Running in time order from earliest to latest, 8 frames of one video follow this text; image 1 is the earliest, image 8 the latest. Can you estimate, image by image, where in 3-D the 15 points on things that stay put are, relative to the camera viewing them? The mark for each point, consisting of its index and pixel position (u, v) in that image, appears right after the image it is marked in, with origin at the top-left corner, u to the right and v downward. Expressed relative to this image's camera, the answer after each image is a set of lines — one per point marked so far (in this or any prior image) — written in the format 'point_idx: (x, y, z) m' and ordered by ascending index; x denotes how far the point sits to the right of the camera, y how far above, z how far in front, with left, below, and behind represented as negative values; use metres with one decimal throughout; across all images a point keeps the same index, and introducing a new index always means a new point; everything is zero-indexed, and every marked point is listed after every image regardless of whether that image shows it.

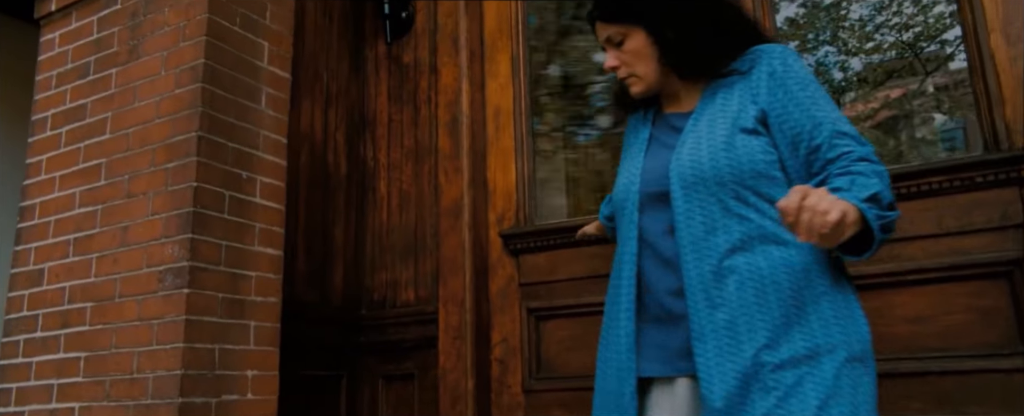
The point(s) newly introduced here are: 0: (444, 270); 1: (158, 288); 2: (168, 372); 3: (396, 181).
0: (-0.2, -0.2, +2.4) m
1: (-0.9, -0.2, +1.8) m
2: (-0.9, -0.4, +1.7) m
3: (-0.4, +0.1, +2.6) m
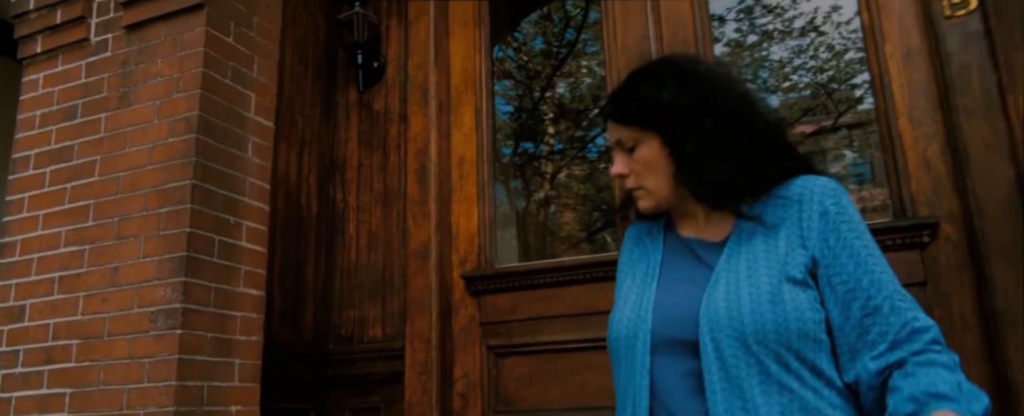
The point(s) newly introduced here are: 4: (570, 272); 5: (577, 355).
0: (-0.4, -0.4, +2.5) m
1: (-1.0, -0.3, +1.8) m
2: (-1.0, -0.5, +1.8) m
3: (-0.6, -0.1, +2.7) m
4: (+0.2, -0.2, +2.4) m
5: (+0.2, -0.5, +2.3) m
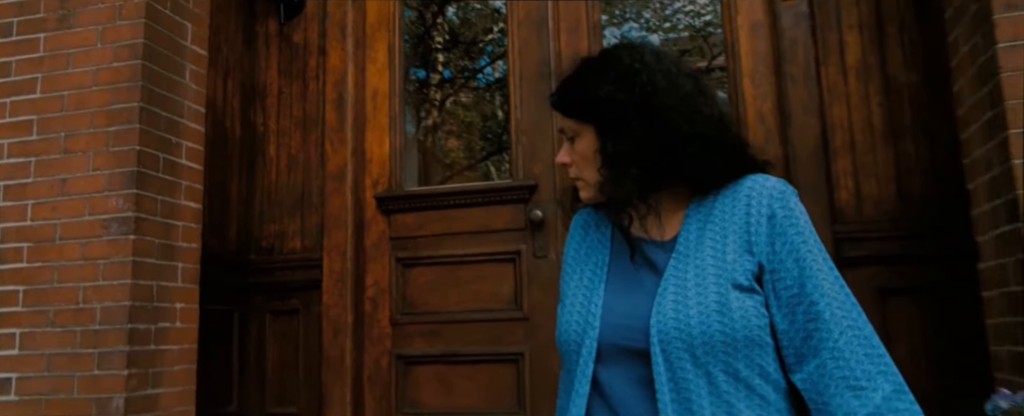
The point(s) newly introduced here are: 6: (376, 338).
0: (-0.8, -0.1, +2.9) m
1: (-1.3, -0.1, +2.1) m
2: (-1.2, -0.3, +2.1) m
3: (-1.0, +0.3, +3.0) m
4: (-0.2, +0.1, +2.8) m
5: (-0.2, -0.3, +2.8) m
6: (-0.6, -0.6, +2.8) m
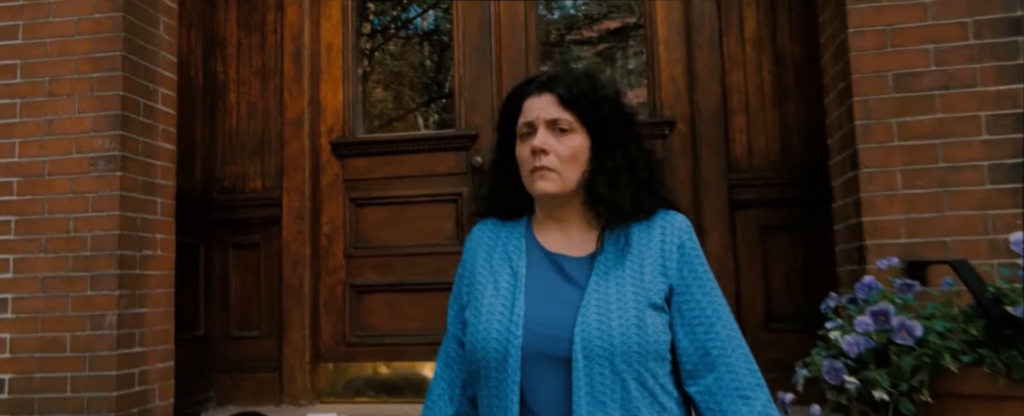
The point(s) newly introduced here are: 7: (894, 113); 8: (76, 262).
0: (-1.1, +0.2, +3.1) m
1: (-1.5, +0.1, +2.3) m
2: (-1.4, -0.1, +2.3) m
3: (-1.3, +0.6, +3.2) m
4: (-0.5, +0.3, +3.2) m
5: (-0.4, 0.0, +3.2) m
6: (-0.9, -0.3, +3.2) m
7: (+1.4, +0.3, +2.4) m
8: (-1.5, -0.2, +2.3) m
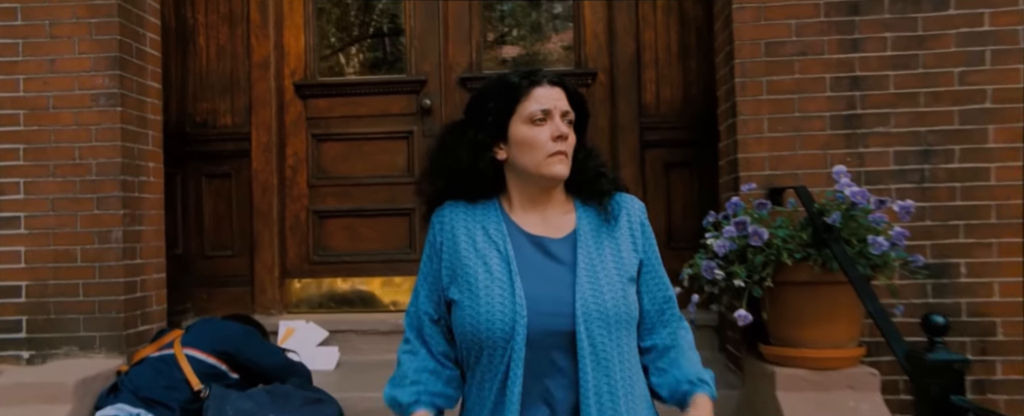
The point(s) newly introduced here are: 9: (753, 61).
0: (-1.4, +0.5, +3.5) m
1: (-1.7, +0.4, +2.6) m
2: (-1.6, +0.2, +2.7) m
3: (-1.6, +0.9, +3.5) m
4: (-0.8, +0.7, +3.6) m
5: (-0.8, +0.4, +3.6) m
6: (-1.2, +0.1, +3.6) m
7: (+1.2, +0.6, +3.0) m
8: (-1.8, +0.1, +2.7) m
9: (+1.1, +0.7, +3.0) m
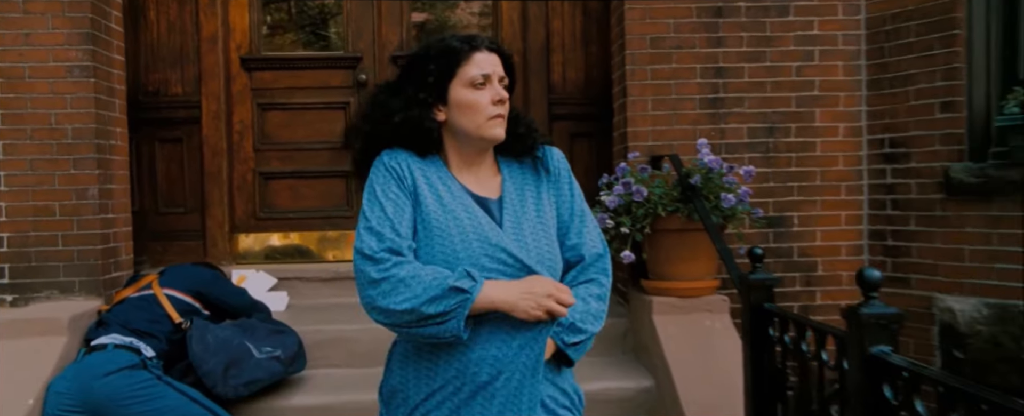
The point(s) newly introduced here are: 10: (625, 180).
0: (-1.8, +0.8, +3.8) m
1: (-2.0, +0.6, +3.0) m
2: (-1.9, +0.4, +3.0) m
3: (-2.0, +1.1, +3.8) m
4: (-1.2, +0.9, +4.0) m
5: (-1.2, +0.6, +4.1) m
6: (-1.6, +0.3, +4.0) m
7: (+0.8, +0.8, +3.7) m
8: (-2.1, +0.3, +3.0) m
9: (+0.7, +0.9, +3.7) m
10: (+0.6, +0.1, +3.3) m
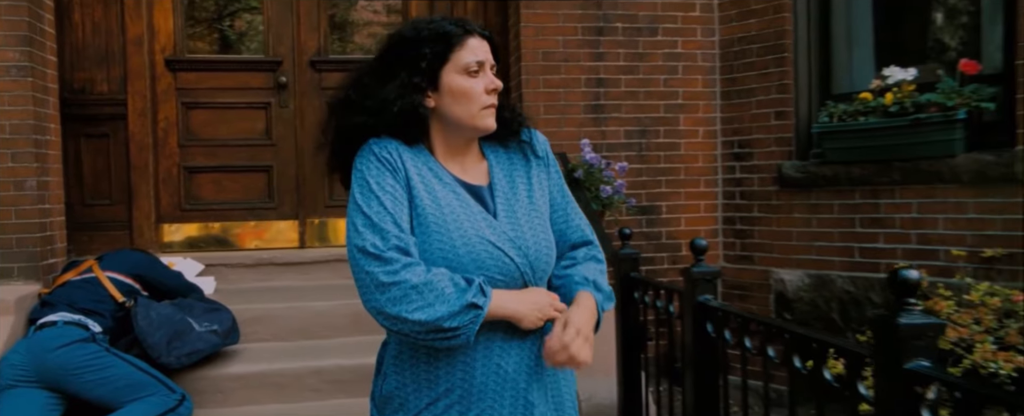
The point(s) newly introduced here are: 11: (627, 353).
0: (-2.4, +0.8, +4.1) m
1: (-2.4, +0.6, +3.2) m
2: (-2.4, +0.4, +3.2) m
3: (-2.6, +1.2, +4.0) m
4: (-1.8, +0.9, +4.3) m
5: (-1.8, +0.7, +4.4) m
6: (-2.2, +0.3, +4.3) m
7: (+0.2, +0.9, +4.3) m
8: (-2.5, +0.3, +3.2) m
9: (+0.1, +0.9, +4.3) m
10: (+0.1, +0.2, +3.9) m
11: (+0.6, -0.8, +3.5) m
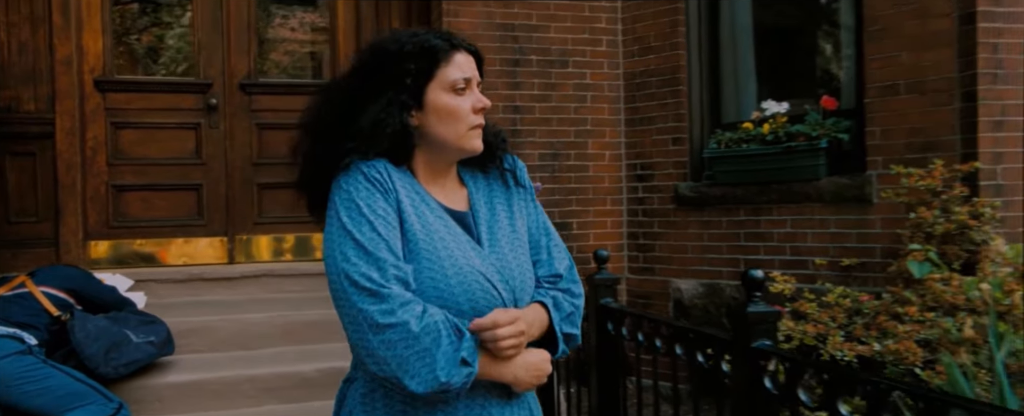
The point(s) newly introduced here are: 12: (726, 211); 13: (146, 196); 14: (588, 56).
0: (-2.9, +0.7, +4.1) m
1: (-2.8, +0.6, +3.2) m
2: (-2.8, +0.3, +3.3) m
3: (-3.1, +1.1, +4.1) m
4: (-2.3, +0.8, +4.5) m
5: (-2.4, +0.5, +4.5) m
6: (-2.8, +0.2, +4.3) m
7: (-0.4, +0.8, +4.7) m
8: (-2.9, +0.2, +3.2) m
9: (-0.4, +0.8, +4.7) m
10: (-0.4, +0.1, +4.2) m
11: (+0.2, -0.8, +3.8) m
12: (+1.6, 0.0, +4.9) m
13: (-2.5, +0.1, +4.5) m
14: (+0.6, +1.2, +5.2) m
